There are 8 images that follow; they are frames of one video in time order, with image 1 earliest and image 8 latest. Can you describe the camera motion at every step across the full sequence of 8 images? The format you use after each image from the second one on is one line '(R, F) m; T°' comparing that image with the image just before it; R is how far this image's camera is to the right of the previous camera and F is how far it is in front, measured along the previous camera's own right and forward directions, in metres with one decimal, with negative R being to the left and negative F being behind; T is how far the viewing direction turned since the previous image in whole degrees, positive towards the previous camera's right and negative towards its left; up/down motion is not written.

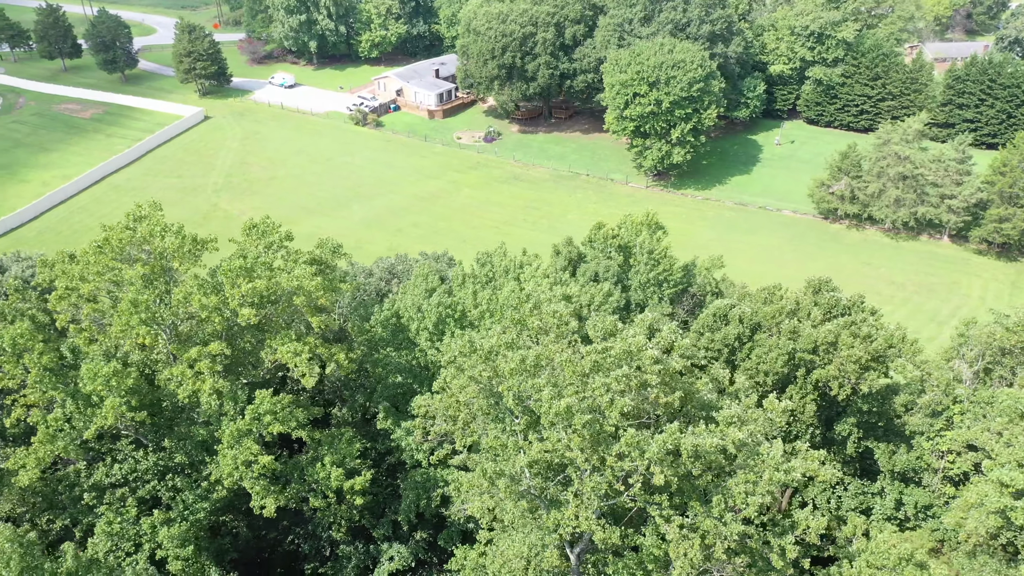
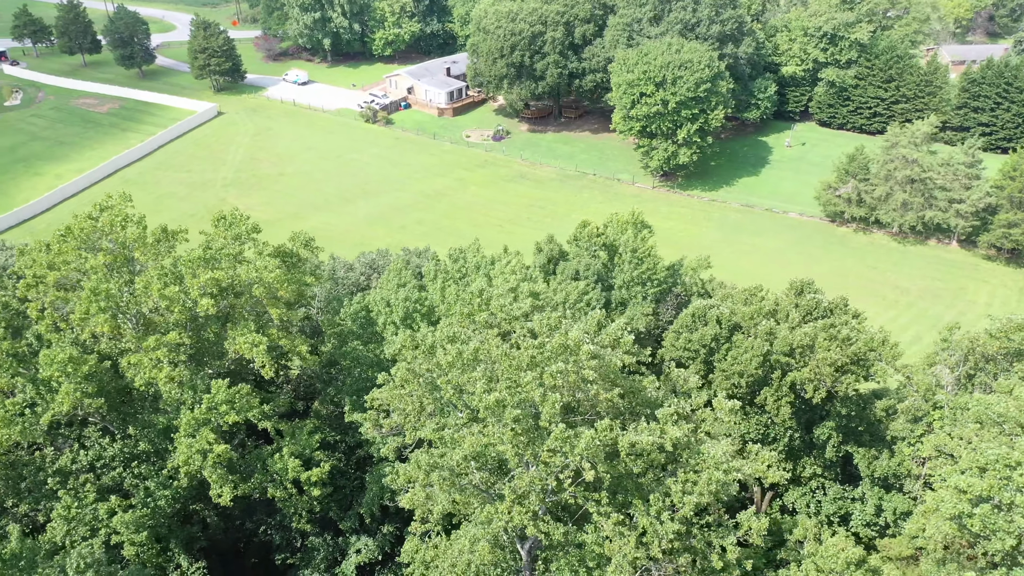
(+2.0, 0.0) m; -2°
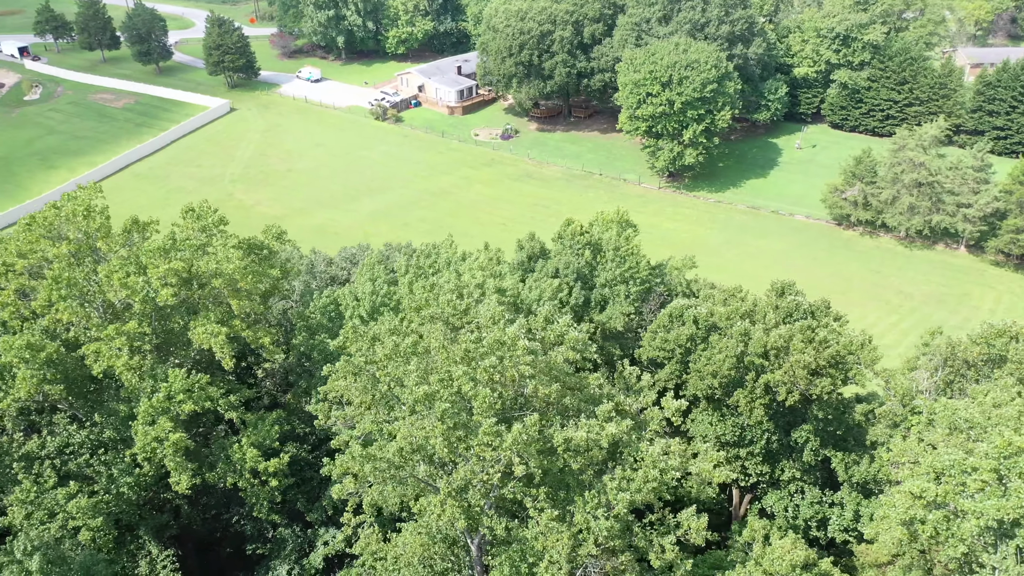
(+2.1, 0.0) m; -2°
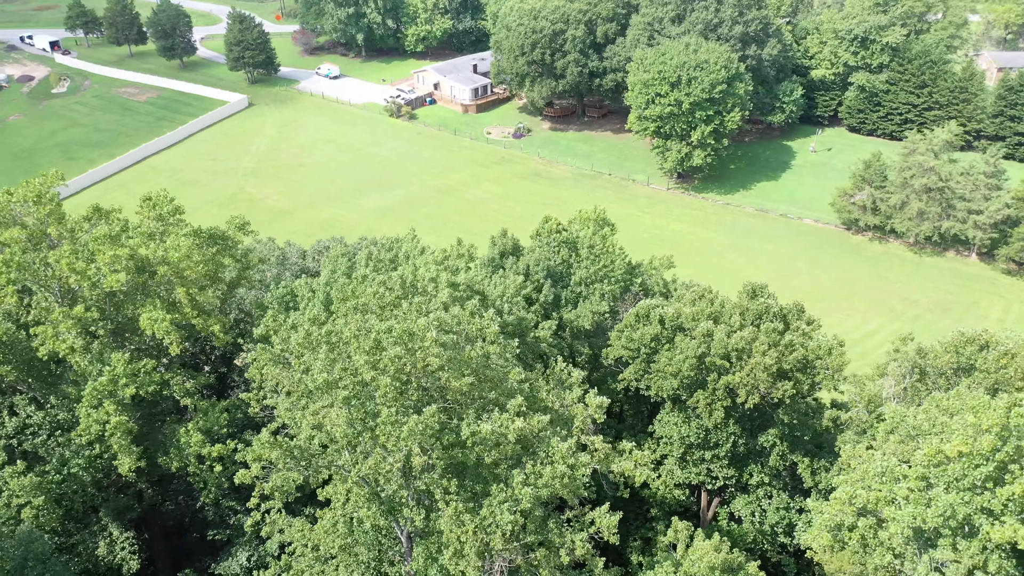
(+3.0, 0.0) m; -2°
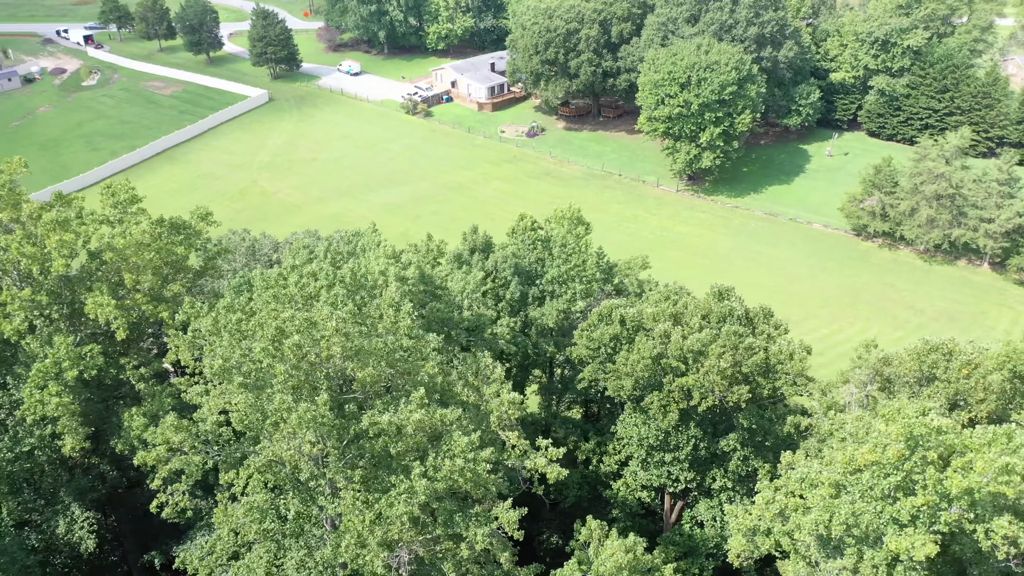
(+3.3, 0.0) m; -3°
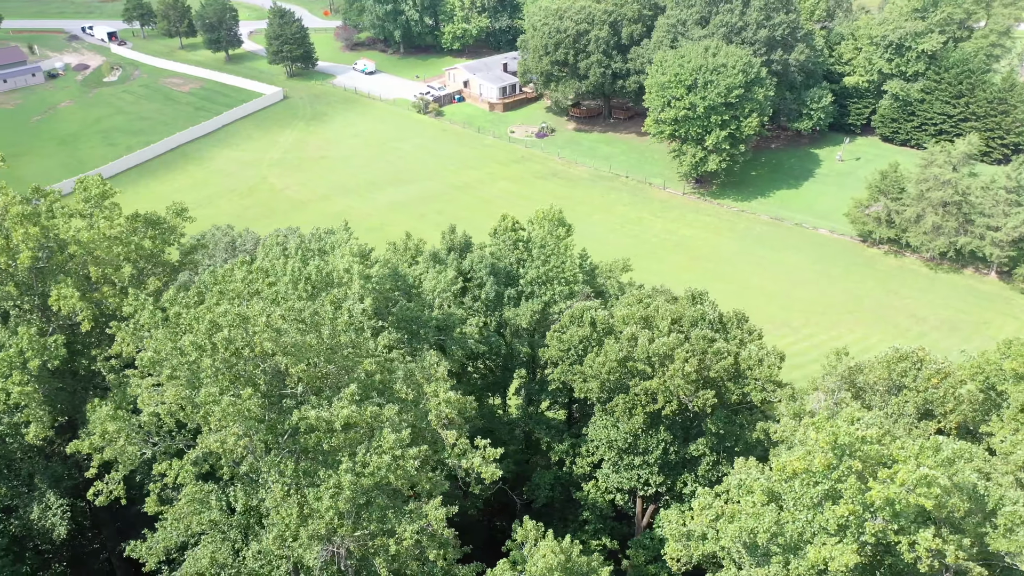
(+2.4, -0.1) m; -2°
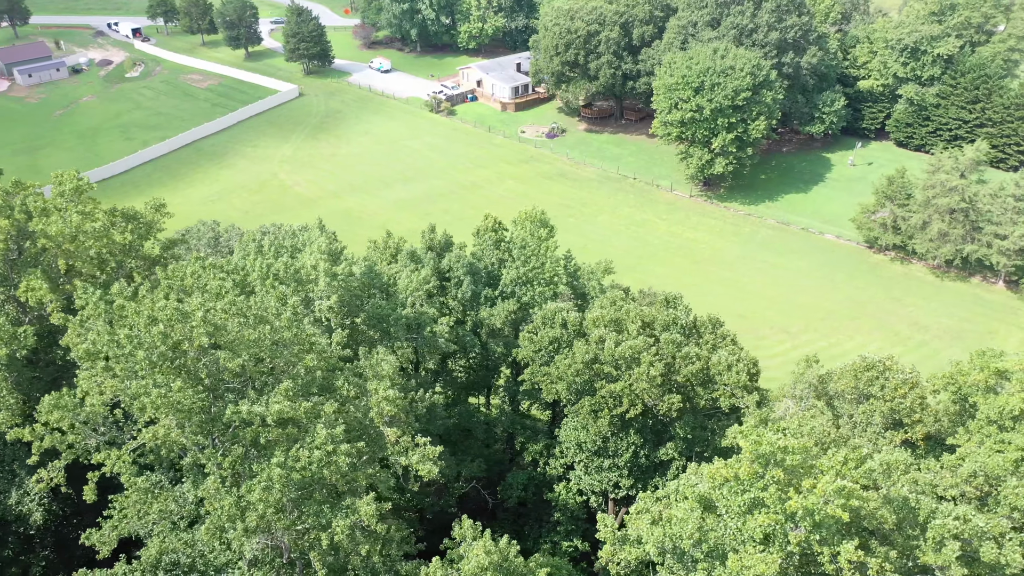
(+2.4, -0.1) m; -2°
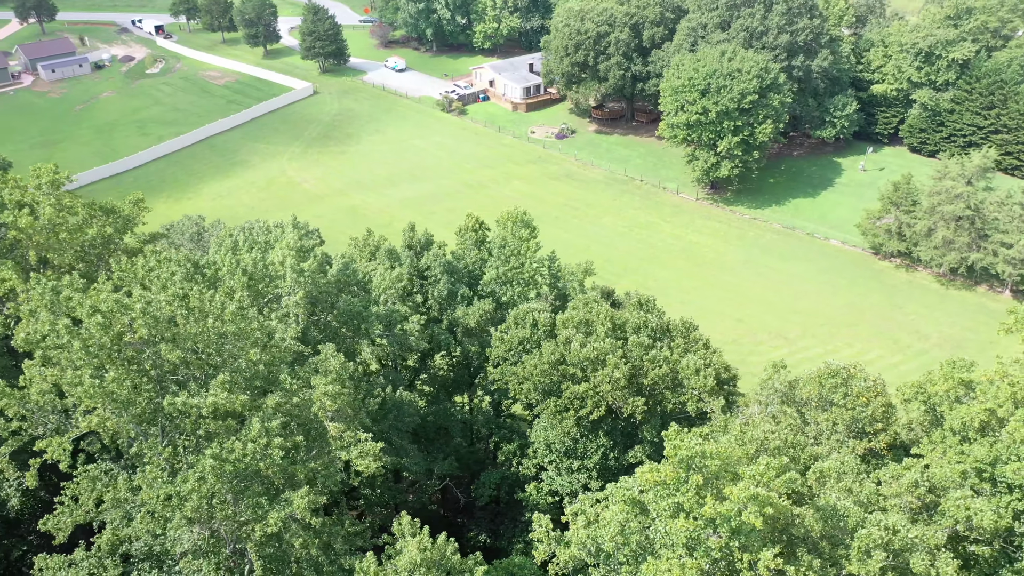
(+2.4, -0.1) m; -2°
